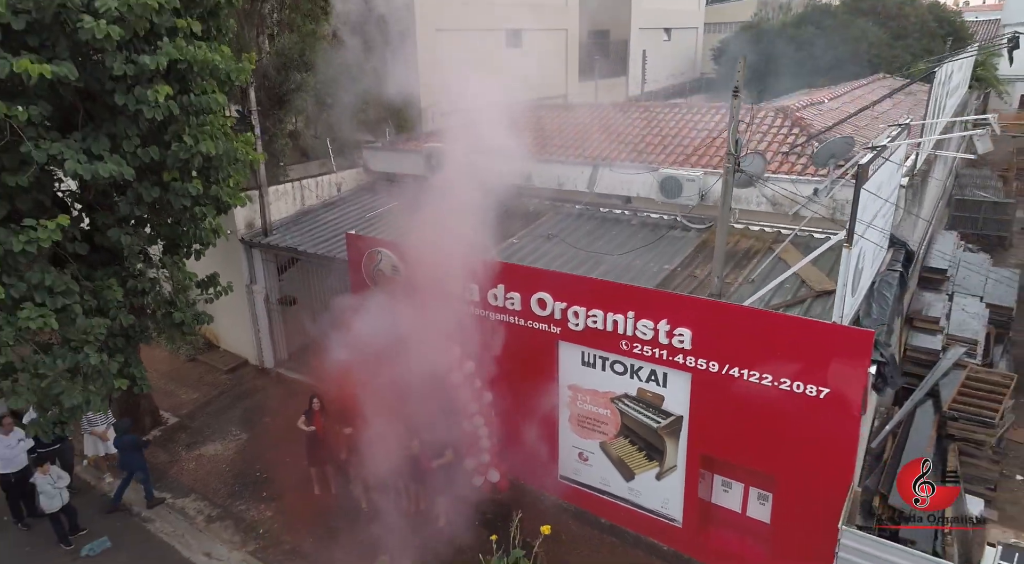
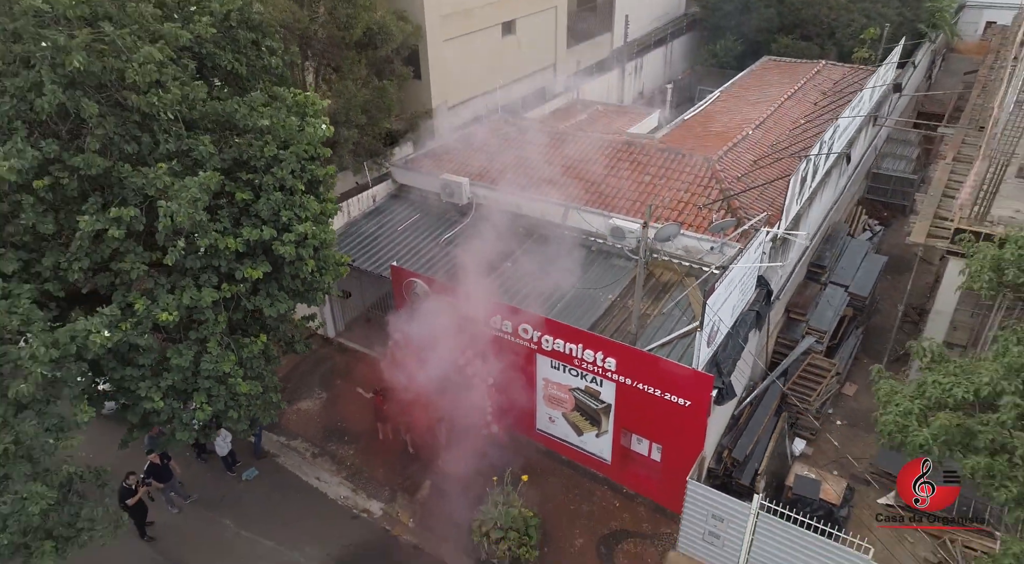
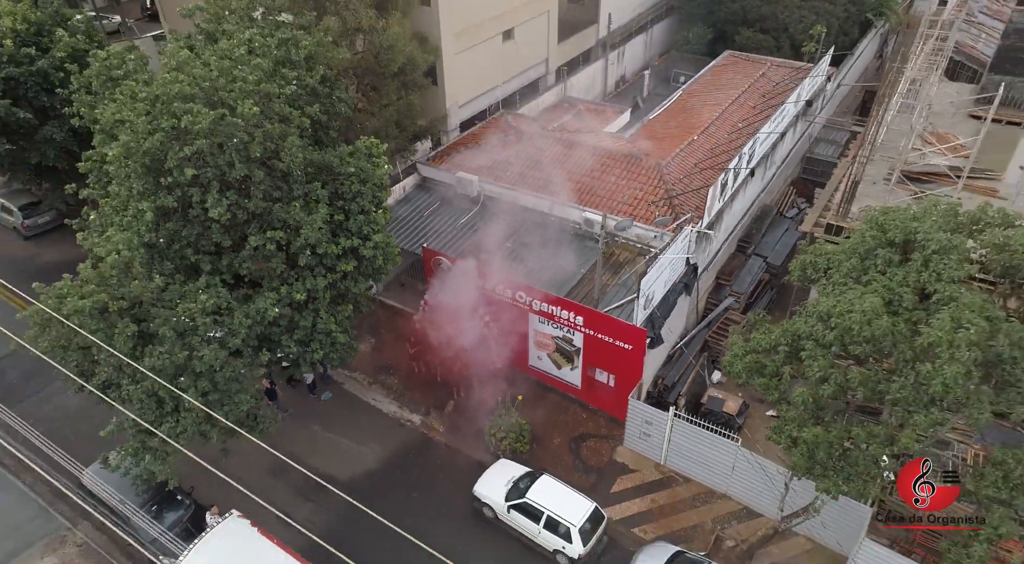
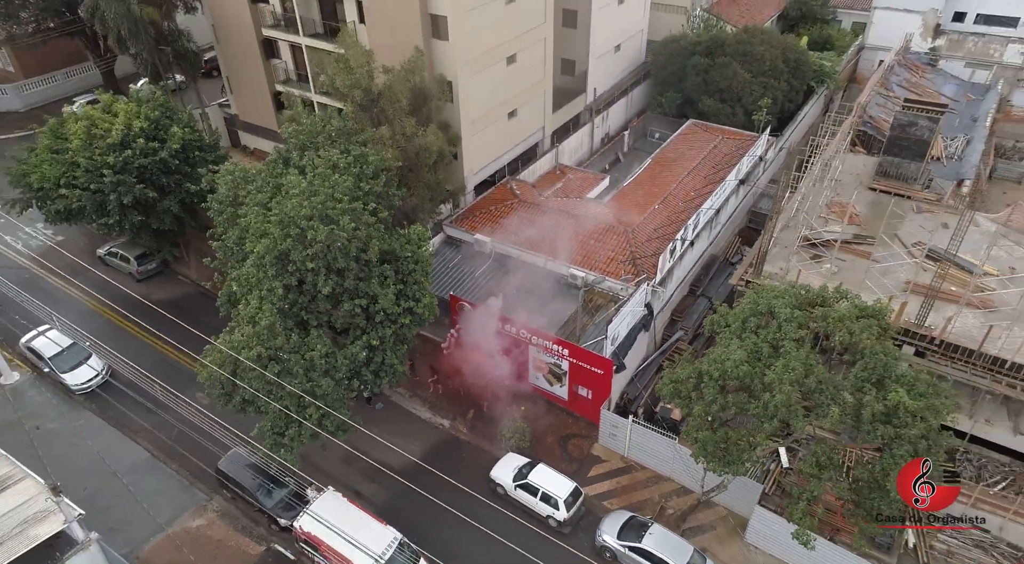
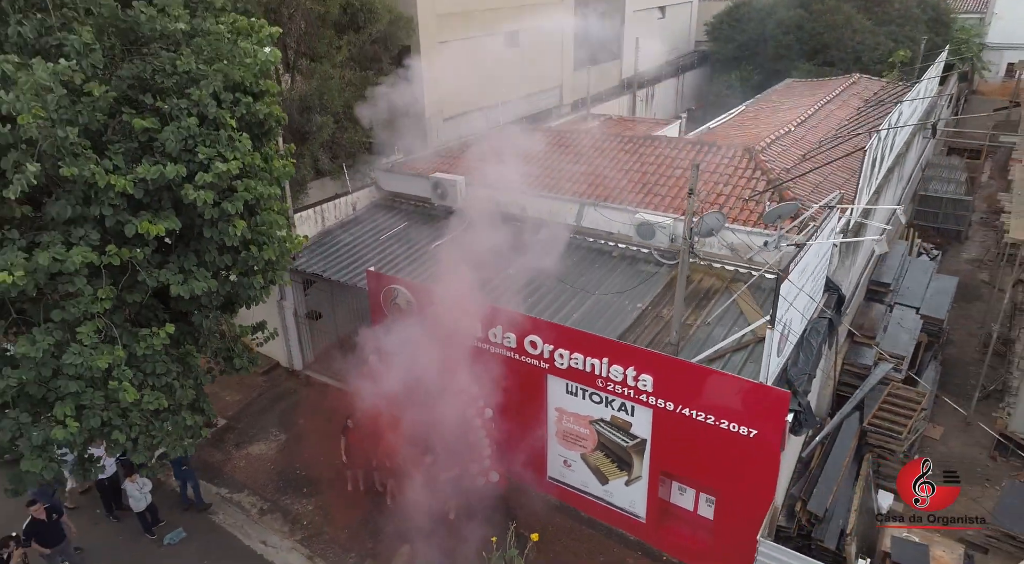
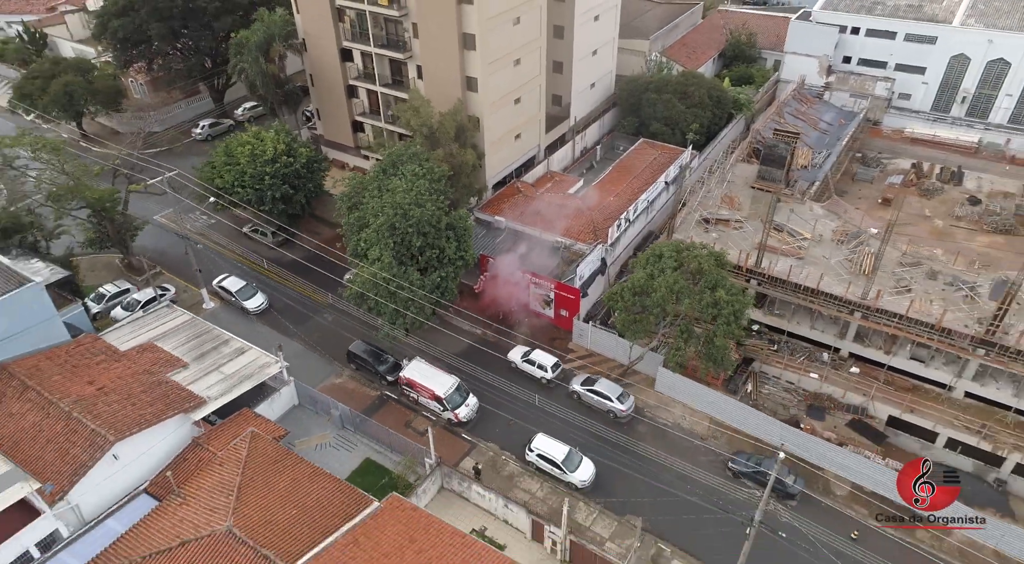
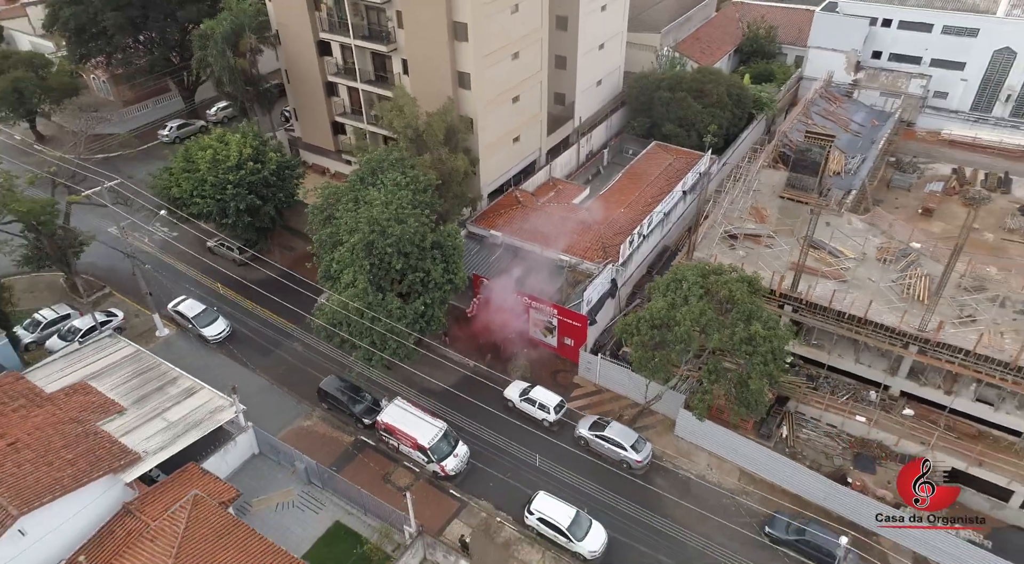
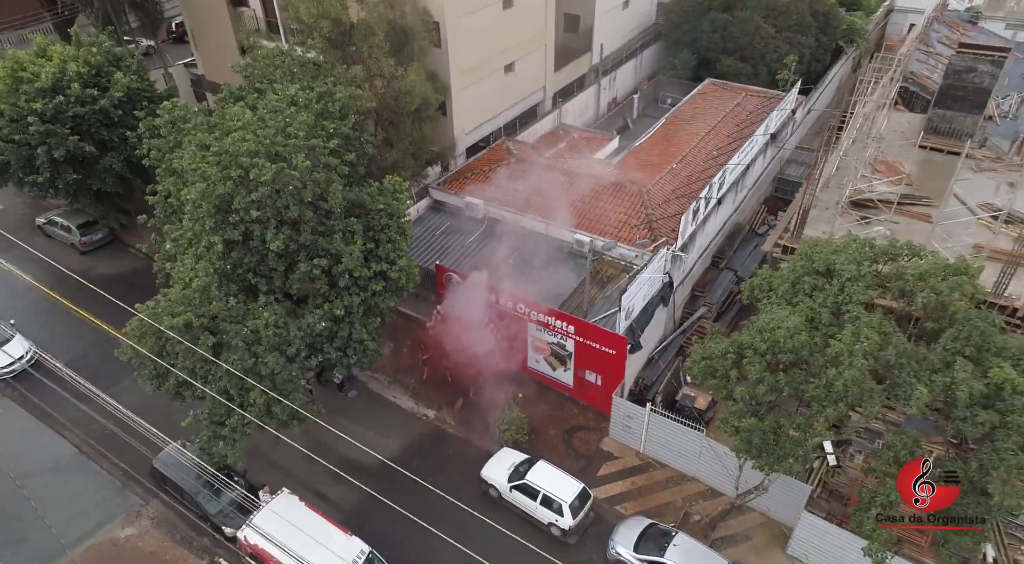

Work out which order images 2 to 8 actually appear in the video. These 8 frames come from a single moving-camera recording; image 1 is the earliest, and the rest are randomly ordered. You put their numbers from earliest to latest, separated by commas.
5, 2, 3, 8, 4, 7, 6
